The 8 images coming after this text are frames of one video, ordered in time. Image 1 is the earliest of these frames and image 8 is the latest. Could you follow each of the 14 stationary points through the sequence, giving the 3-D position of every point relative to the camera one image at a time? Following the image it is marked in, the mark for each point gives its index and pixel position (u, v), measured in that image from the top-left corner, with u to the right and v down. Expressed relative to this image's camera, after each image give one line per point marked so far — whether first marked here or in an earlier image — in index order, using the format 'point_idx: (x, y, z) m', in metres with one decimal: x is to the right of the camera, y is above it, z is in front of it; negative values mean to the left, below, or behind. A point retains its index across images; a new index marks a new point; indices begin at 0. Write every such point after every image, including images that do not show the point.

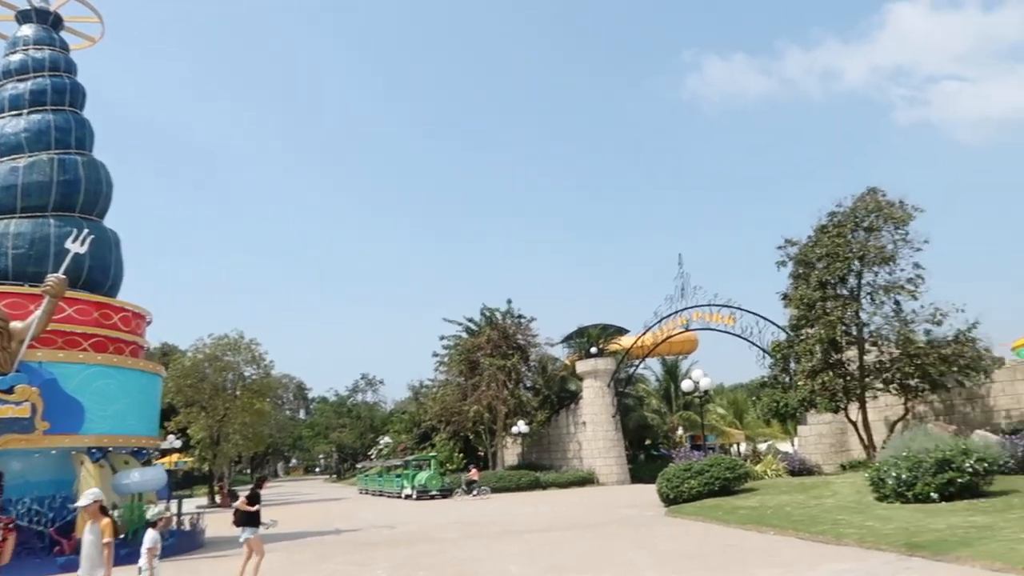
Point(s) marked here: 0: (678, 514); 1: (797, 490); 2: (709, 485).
0: (+3.6, -4.8, +16.8) m
1: (+6.4, -4.5, +17.5) m
2: (+4.7, -4.7, +18.7) m
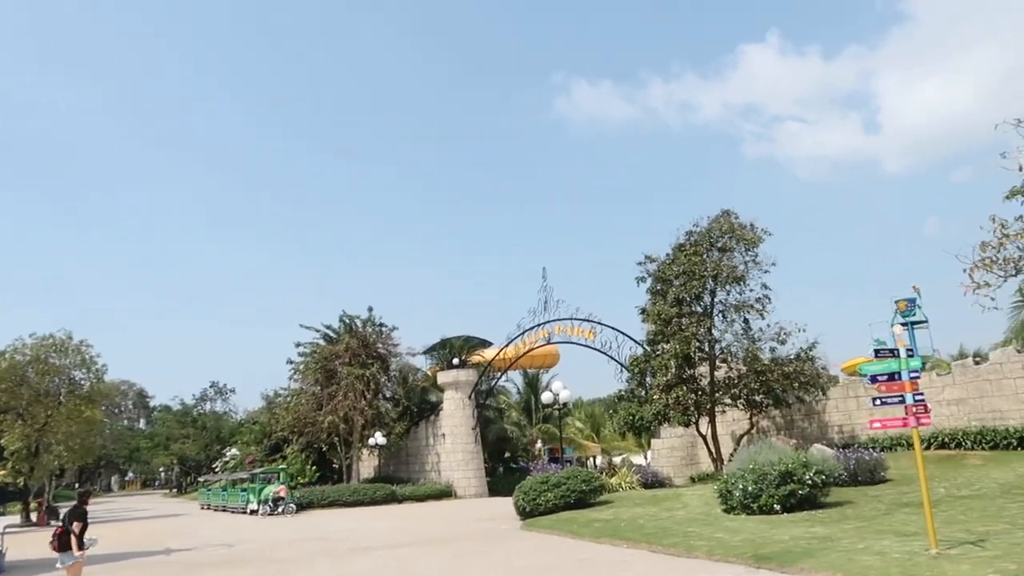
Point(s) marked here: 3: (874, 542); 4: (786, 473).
0: (+0.5, -5.1, +16.6) m
1: (+3.1, -4.9, +17.7) m
2: (+1.2, -5.0, +18.7) m
3: (+4.3, -3.0, +9.4) m
4: (+5.0, -3.4, +14.2) m
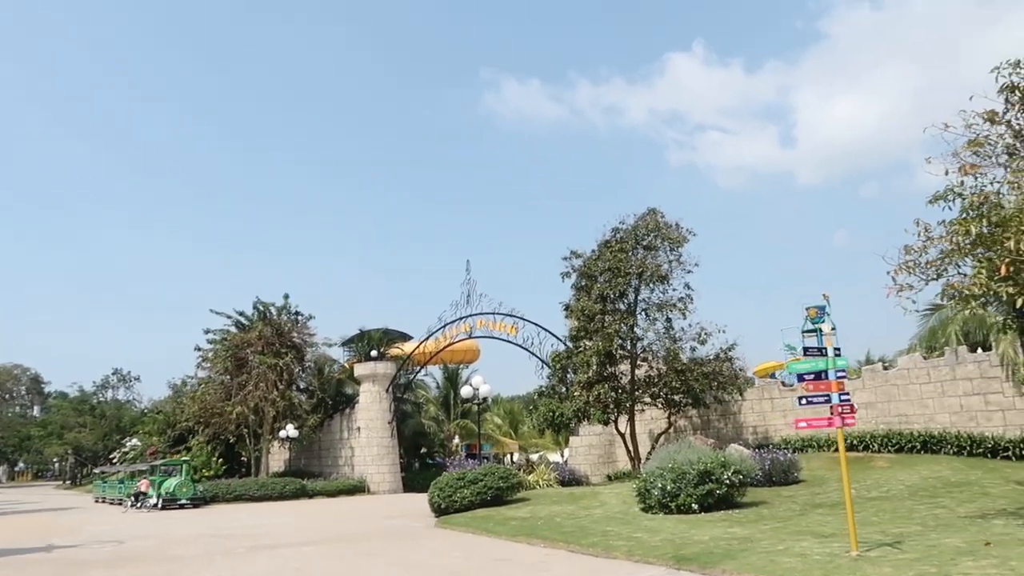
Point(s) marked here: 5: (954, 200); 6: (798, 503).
0: (-1.3, -4.8, +16.0) m
1: (+1.2, -4.7, +17.4) m
2: (-0.7, -4.8, +18.2) m
3: (+3.3, -3.0, +9.2) m
4: (+3.5, -3.3, +14.1) m
5: (+6.3, +1.2, +11.1) m
6: (+5.2, -3.9, +14.2) m
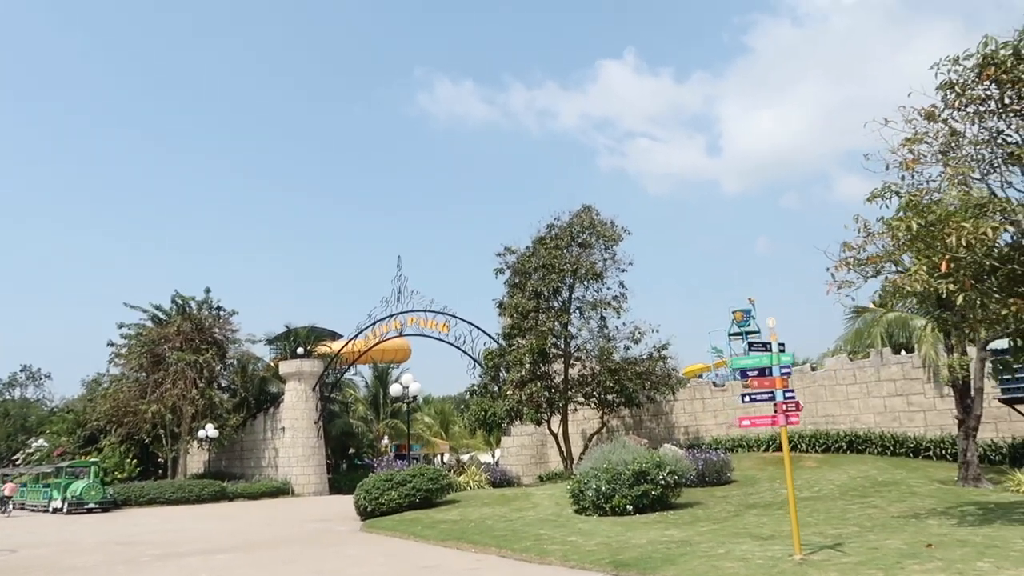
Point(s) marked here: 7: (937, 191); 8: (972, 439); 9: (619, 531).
0: (-2.7, -4.7, +15.3) m
1: (-0.3, -4.6, +16.9) m
2: (-2.3, -4.7, +17.5) m
3: (+2.5, -3.0, +8.9) m
4: (+2.3, -3.3, +13.8) m
5: (+5.4, +1.2, +11.0) m
6: (+4.0, -3.9, +14.1) m
7: (+5.7, +1.3, +10.5) m
8: (+8.8, -2.9, +14.9) m
9: (+1.6, -3.5, +11.3) m
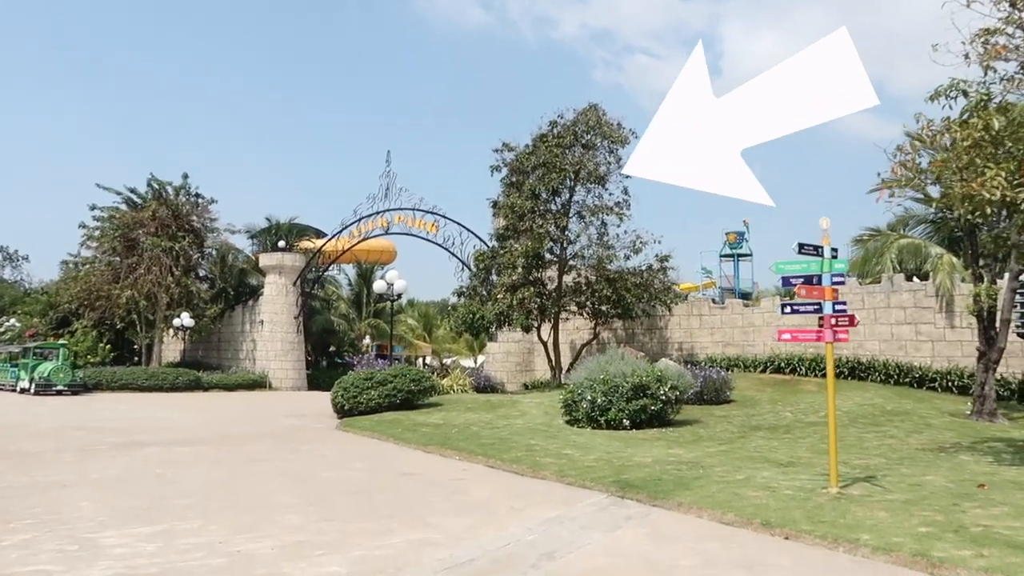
0: (-3.0, -2.6, +14.4) m
1: (-0.6, -2.5, +16.0) m
2: (-2.6, -2.3, +16.6) m
3: (+2.5, -1.9, +8.0) m
4: (+2.1, -1.6, +12.8) m
5: (+5.5, +2.4, +9.6) m
6: (+3.7, -2.3, +13.2) m
7: (+5.9, +2.3, +9.1) m
8: (+8.6, -1.5, +14.1) m
9: (+1.4, -2.1, +10.3) m
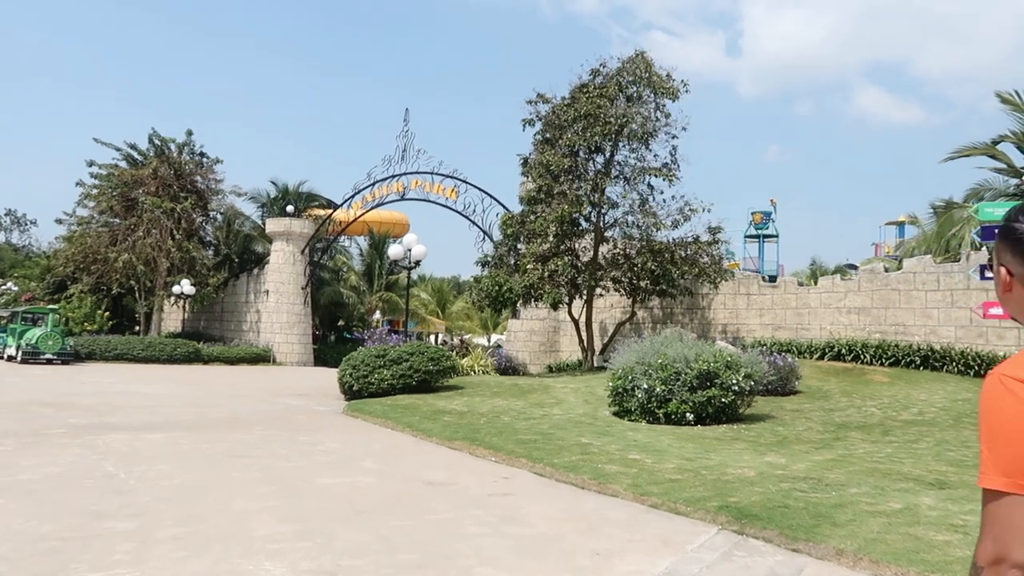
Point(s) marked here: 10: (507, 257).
0: (-2.4, -2.0, +12.3) m
1: (0.0, -1.9, +13.9) m
2: (-2.0, -1.7, +14.5) m
3: (+3.0, -1.6, +5.8) m
4: (+2.7, -1.2, +10.7) m
5: (+6.1, +2.6, +7.4) m
6: (+4.3, -1.9, +11.1) m
7: (+6.5, +2.6, +6.8) m
8: (+9.2, -1.2, +11.9) m
9: (+1.9, -1.7, +8.2) m
10: (-0.2, +0.8, +20.0) m
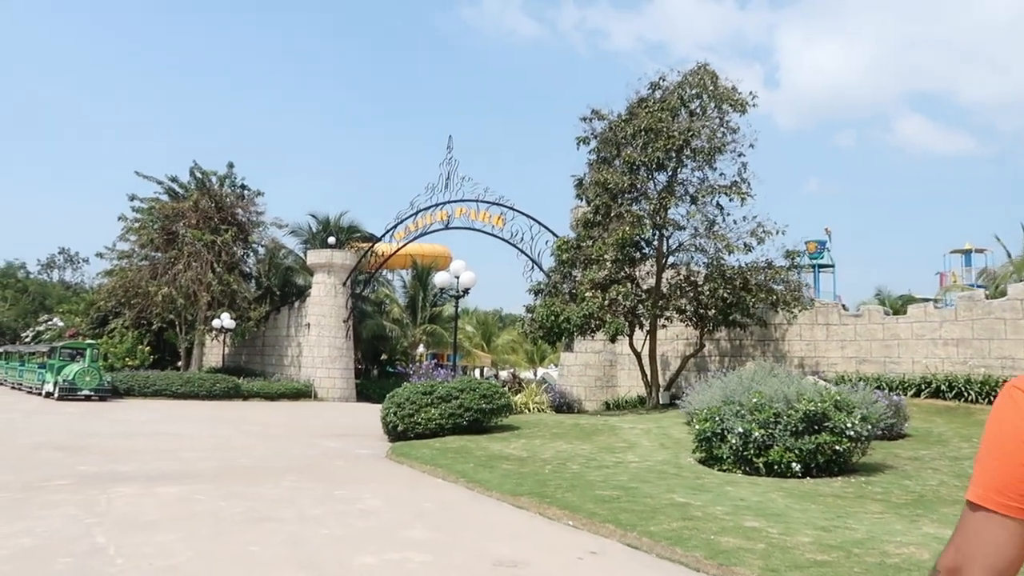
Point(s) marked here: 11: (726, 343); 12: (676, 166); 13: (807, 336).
0: (-1.5, -2.4, +10.9) m
1: (+1.0, -2.3, +12.3) m
2: (-1.0, -2.2, +13.1) m
3: (+3.5, -1.7, +4.1) m
4: (+3.5, -1.5, +9.0) m
5: (+6.7, +2.5, +5.7) m
6: (+5.1, -2.2, +9.3) m
7: (+7.1, +2.5, +5.1) m
8: (+10.1, -1.5, +9.8) m
9: (+2.6, -1.9, +6.6) m
10: (+1.1, 0.0, +18.5) m
11: (+5.4, -1.4, +19.6) m
12: (+3.5, +2.6, +17.0) m
13: (+7.0, -1.1, +18.4) m
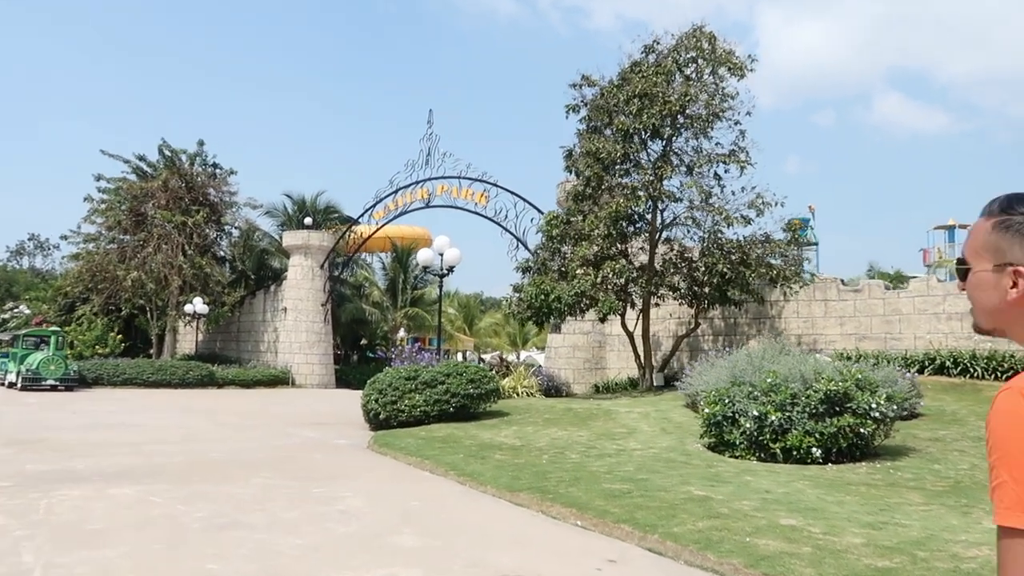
0: (-1.6, -2.1, +10.0) m
1: (+0.9, -2.0, +11.6) m
2: (-1.1, -1.8, +12.2) m
3: (+3.6, -1.4, +3.4) m
4: (+3.4, -1.1, +8.3) m
5: (+6.7, +2.8, +4.9) m
6: (+5.1, -1.8, +8.6) m
7: (+7.1, +2.7, +4.4) m
8: (+10.0, -1.1, +9.2) m
9: (+2.6, -1.6, +5.8) m
10: (+0.8, +0.5, +17.7) m
11: (+5.0, -0.8, +18.9) m
12: (+3.1, +3.1, +16.1) m
13: (+6.7, -0.5, +17.8) m
